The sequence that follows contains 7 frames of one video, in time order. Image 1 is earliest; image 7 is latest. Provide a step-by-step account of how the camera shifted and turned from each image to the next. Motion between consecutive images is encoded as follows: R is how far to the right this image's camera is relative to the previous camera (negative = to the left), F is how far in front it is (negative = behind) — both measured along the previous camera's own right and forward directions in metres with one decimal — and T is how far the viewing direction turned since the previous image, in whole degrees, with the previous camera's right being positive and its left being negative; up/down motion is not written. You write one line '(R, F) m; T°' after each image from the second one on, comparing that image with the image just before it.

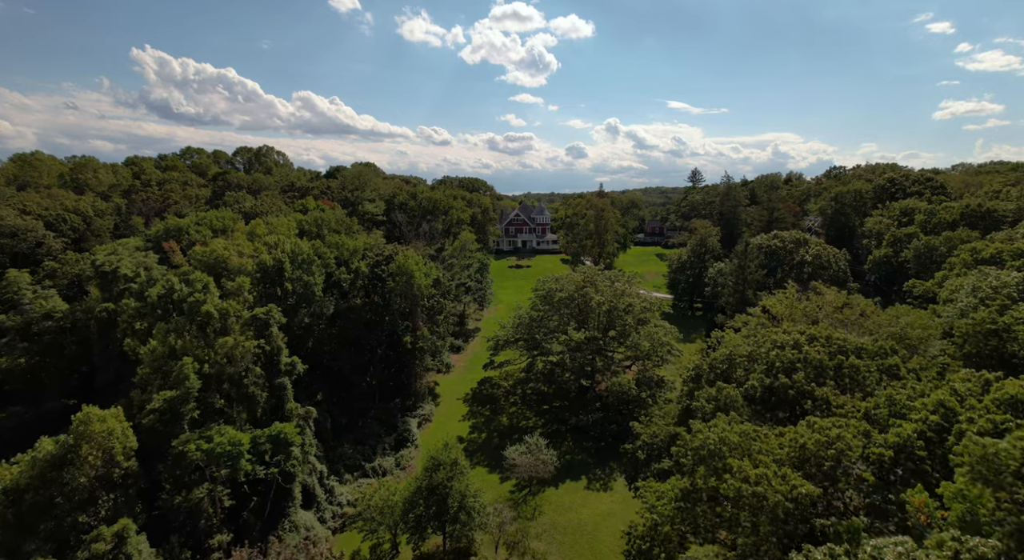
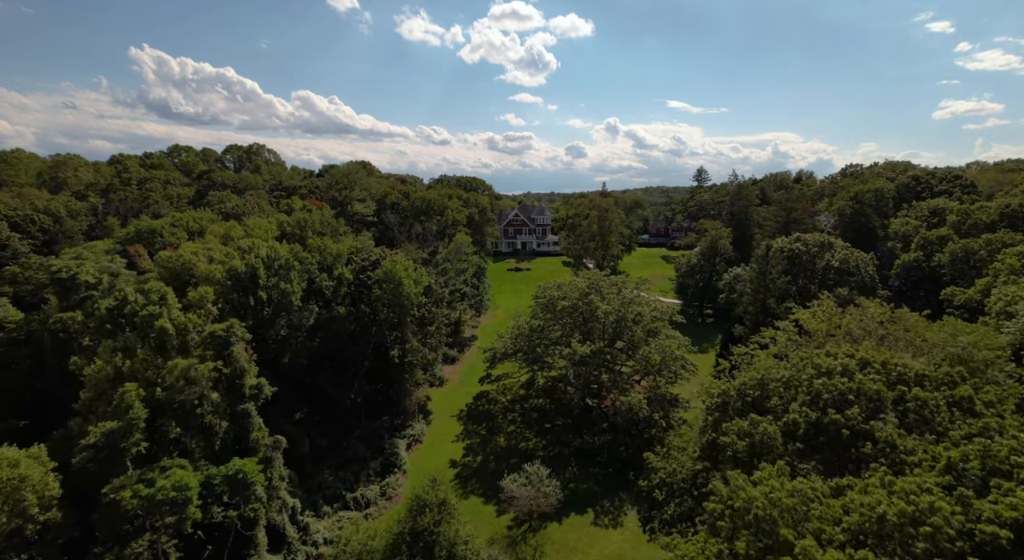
(+0.1, +2.9) m; 0°
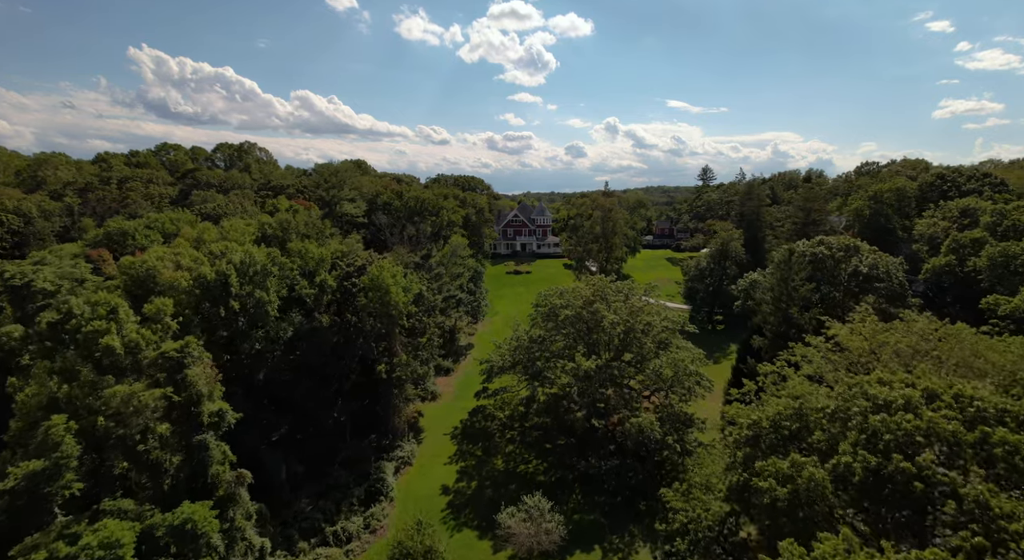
(+0.1, +2.6) m; 0°
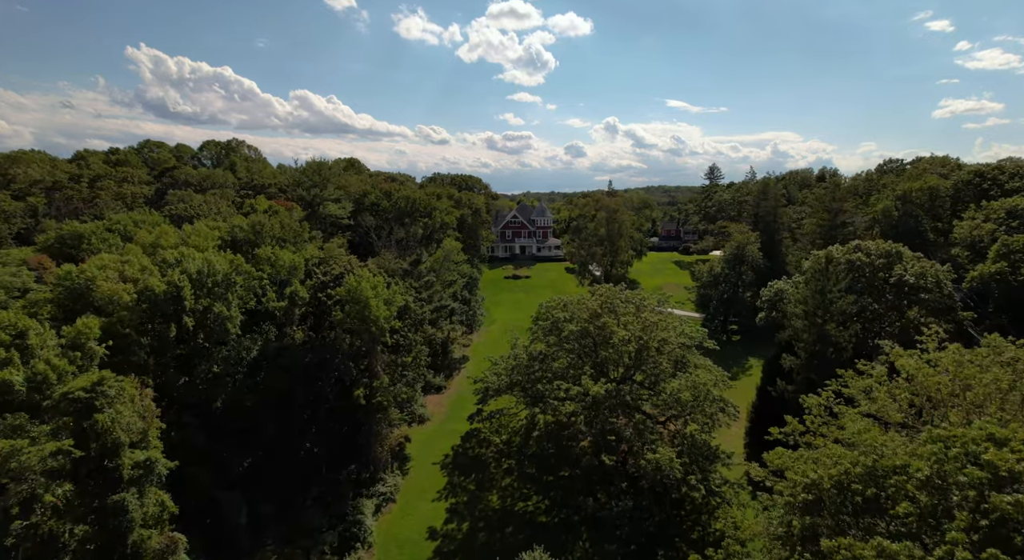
(+0.1, +3.5) m; 0°
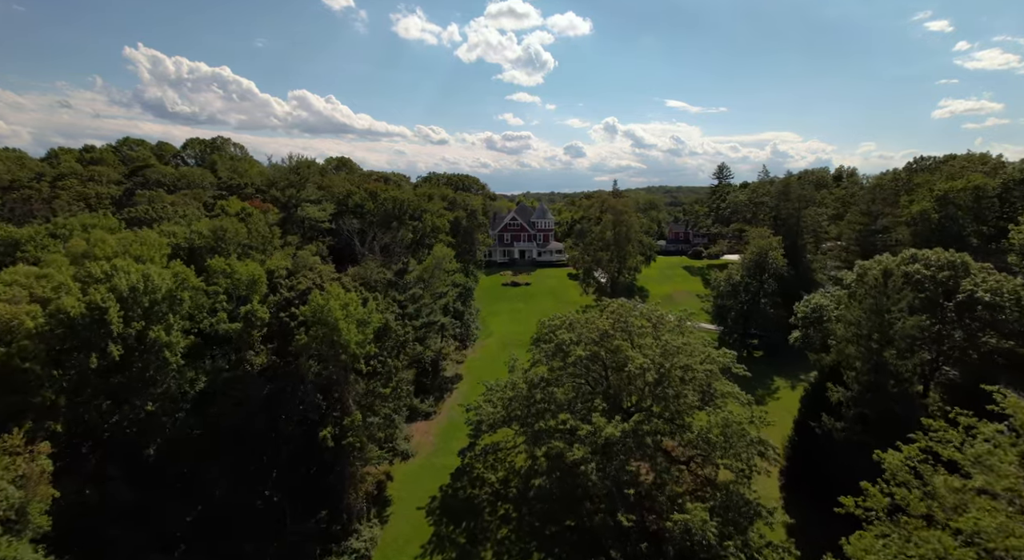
(+0.1, +3.9) m; 0°
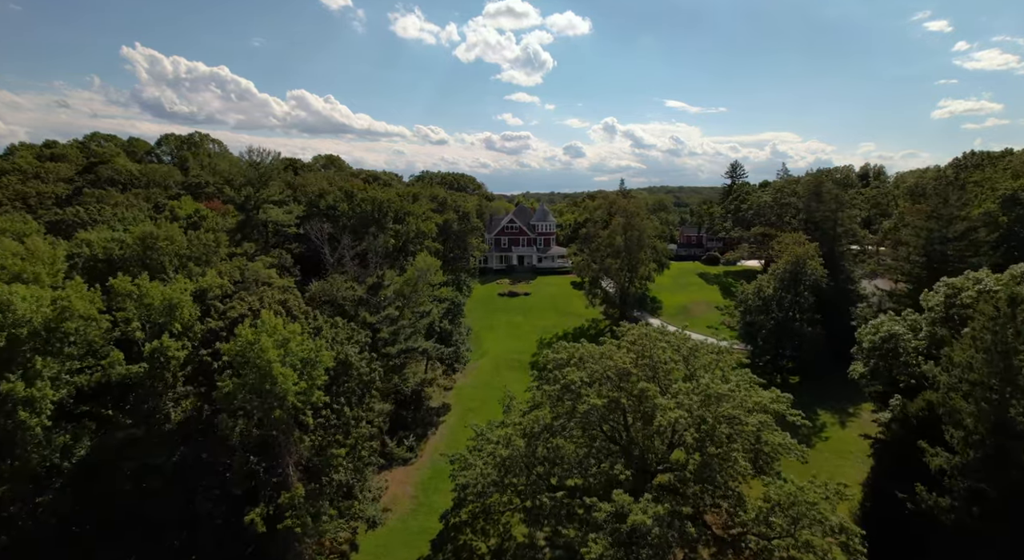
(+0.2, +5.2) m; 0°
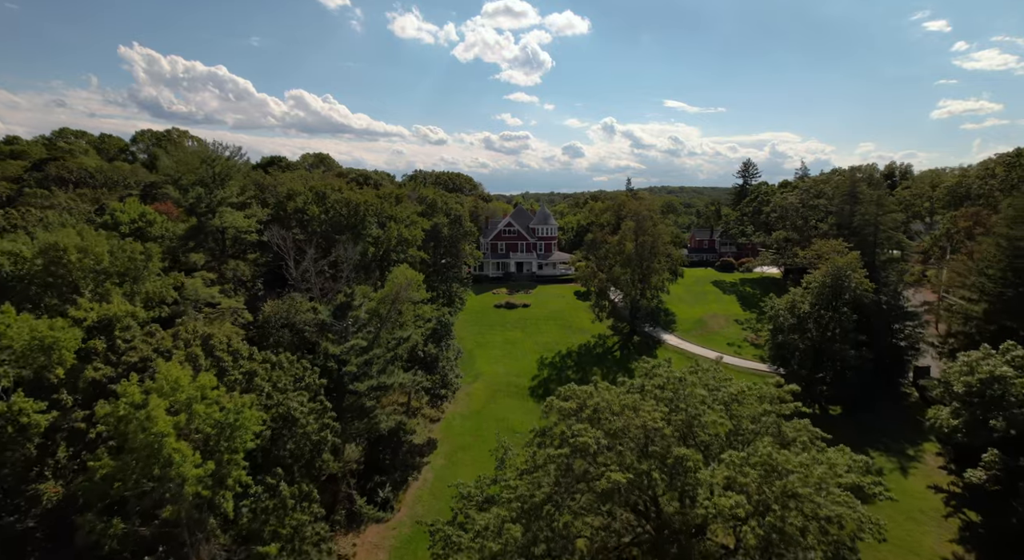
(+0.1, +4.5) m; 0°
